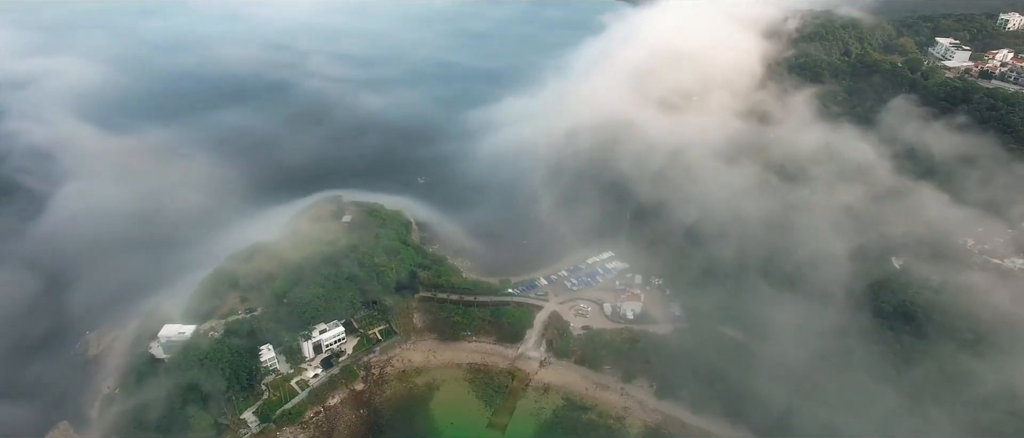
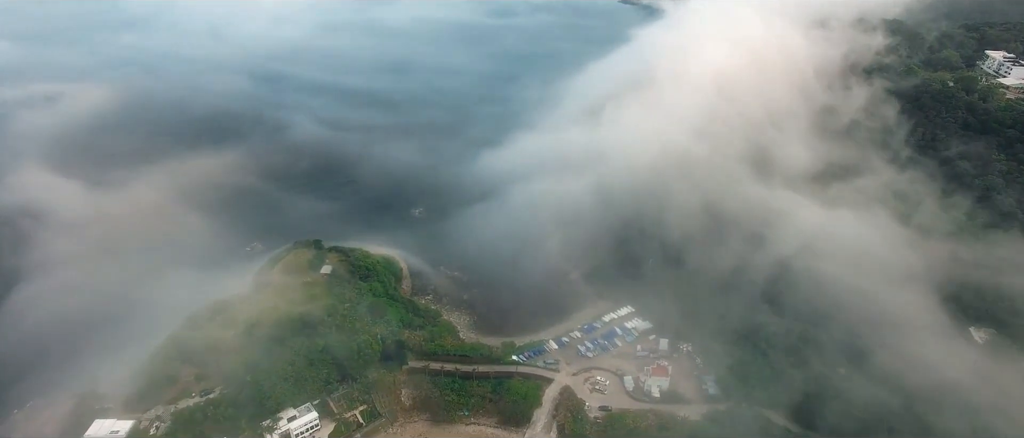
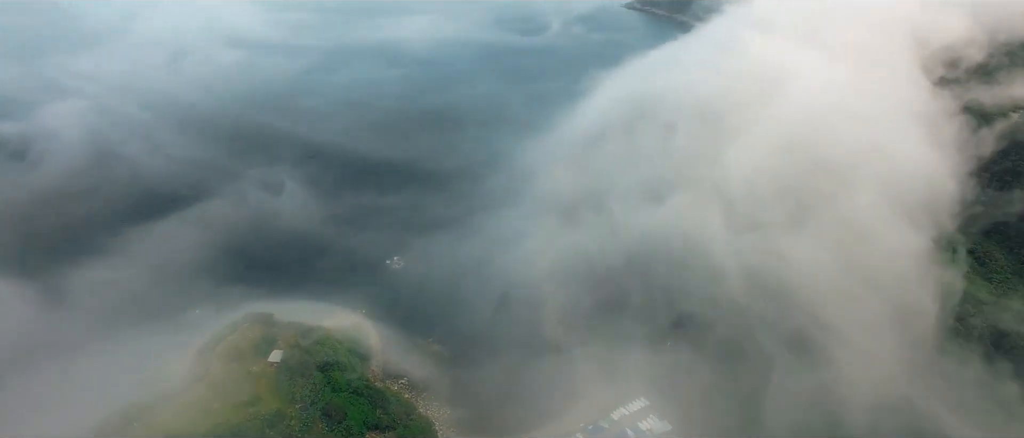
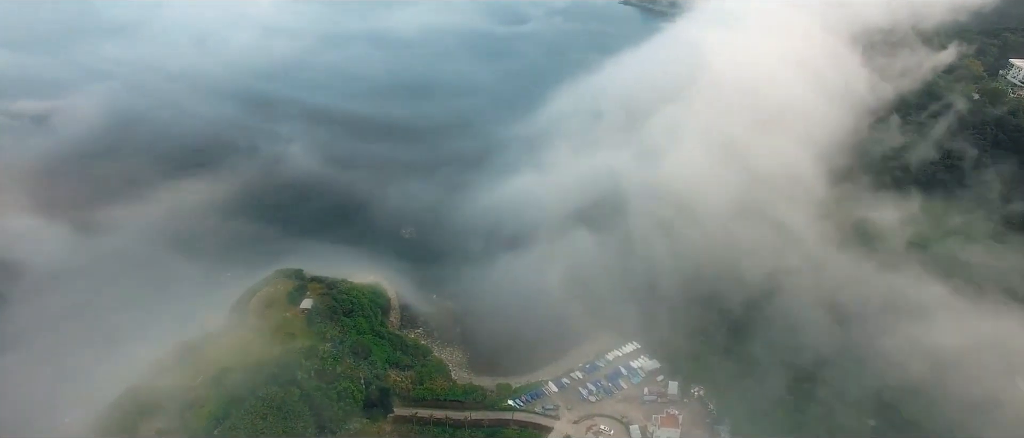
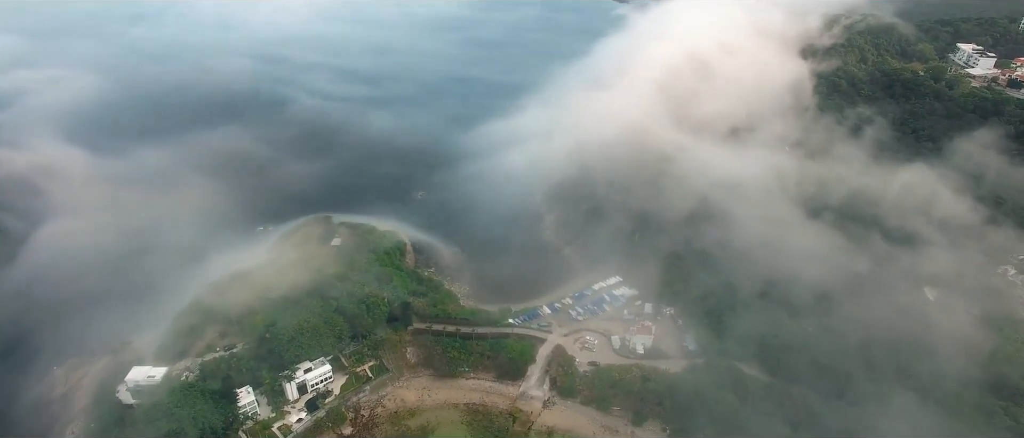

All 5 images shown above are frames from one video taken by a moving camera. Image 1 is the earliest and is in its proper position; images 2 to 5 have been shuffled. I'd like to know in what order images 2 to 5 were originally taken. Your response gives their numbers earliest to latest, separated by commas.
5, 2, 4, 3
